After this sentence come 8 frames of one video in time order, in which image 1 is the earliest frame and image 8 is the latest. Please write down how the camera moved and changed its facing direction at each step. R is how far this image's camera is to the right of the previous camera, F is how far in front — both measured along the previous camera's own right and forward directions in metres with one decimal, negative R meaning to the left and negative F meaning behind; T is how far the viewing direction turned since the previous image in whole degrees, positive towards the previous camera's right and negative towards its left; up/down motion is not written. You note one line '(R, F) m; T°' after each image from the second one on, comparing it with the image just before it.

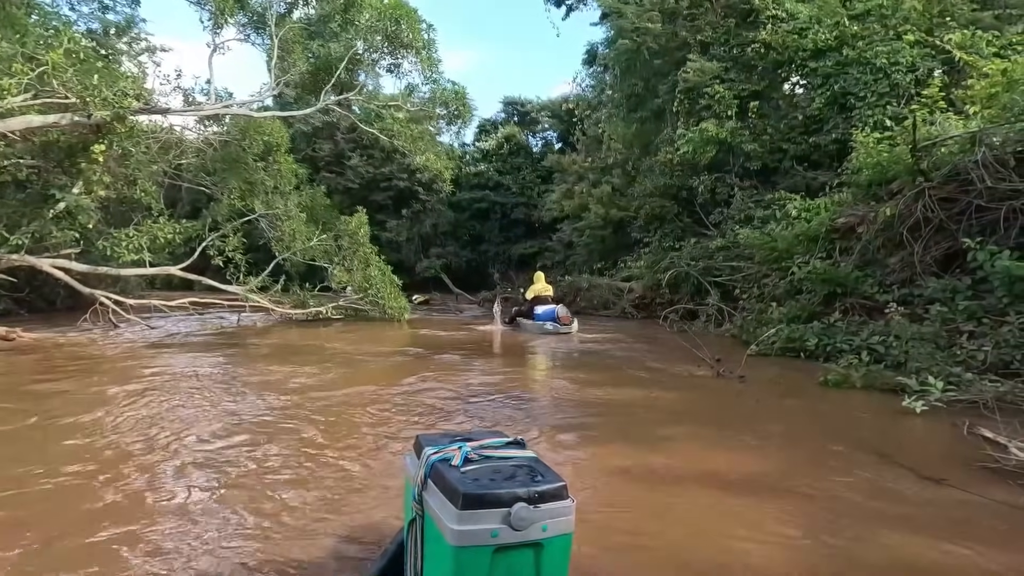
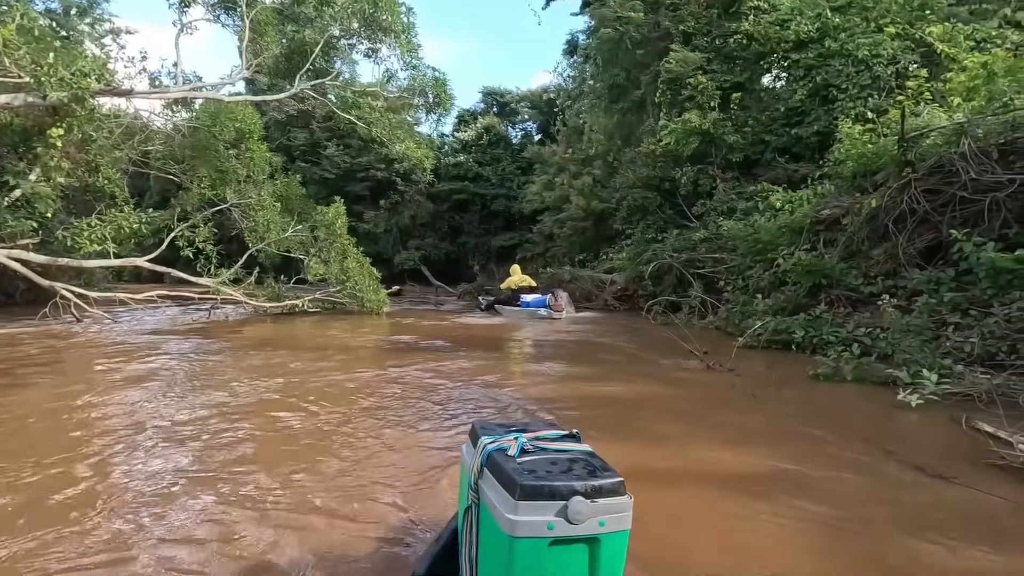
(-0.1, +0.2) m; +2°
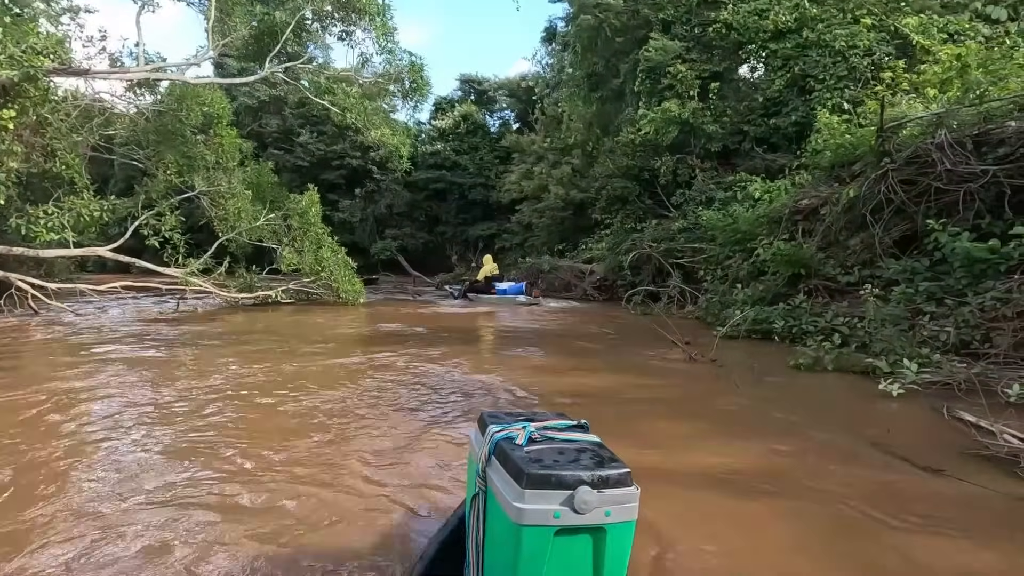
(0.0, +0.1) m; +2°
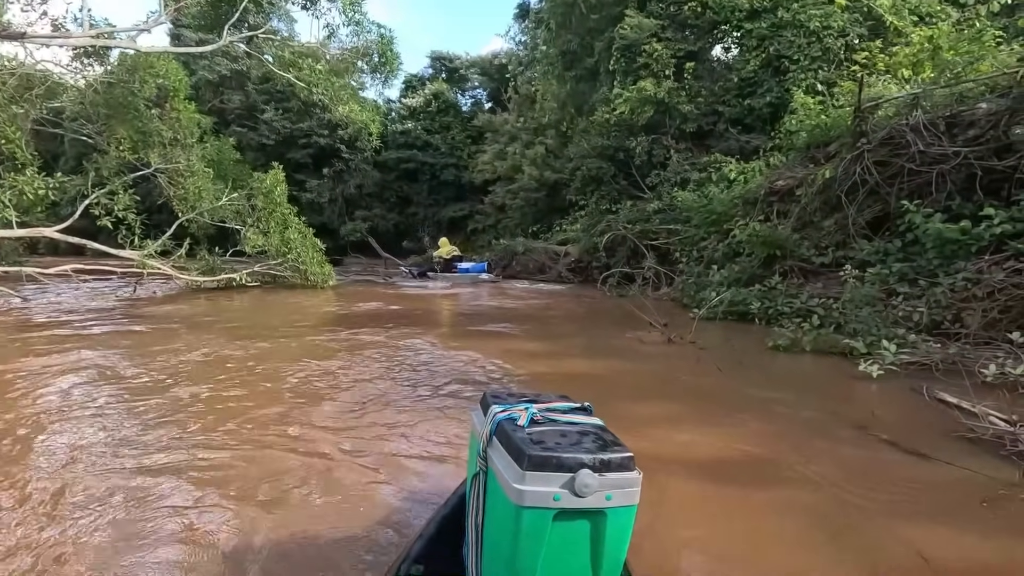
(0.0, +0.2) m; +3°
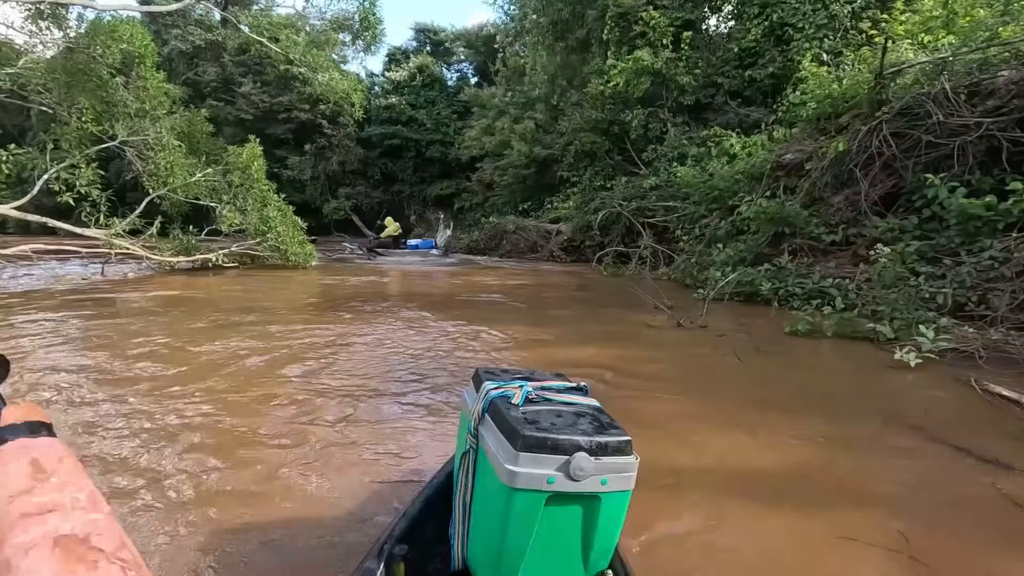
(-0.1, +0.5) m; +1°
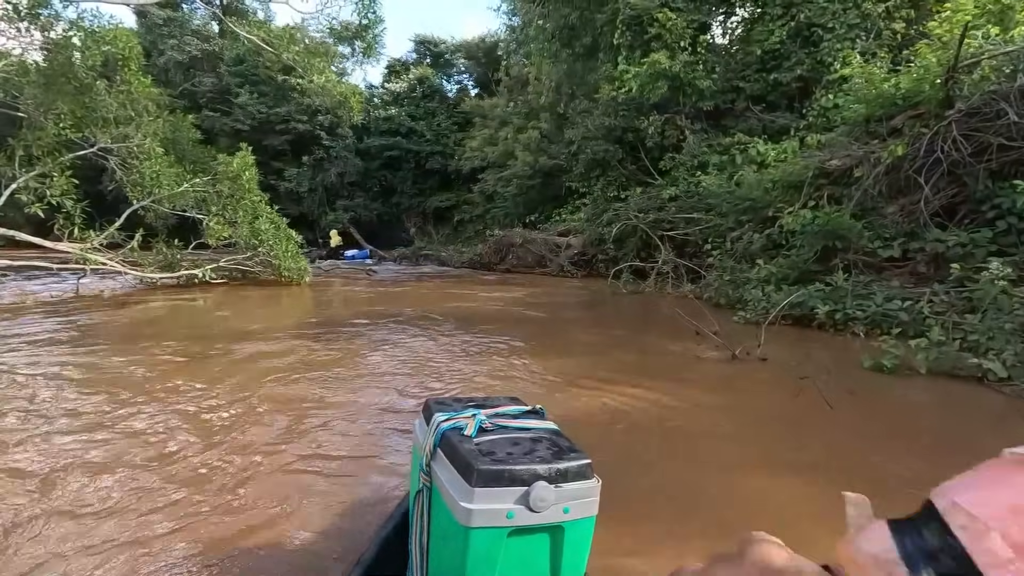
(-0.2, +0.9) m; 0°
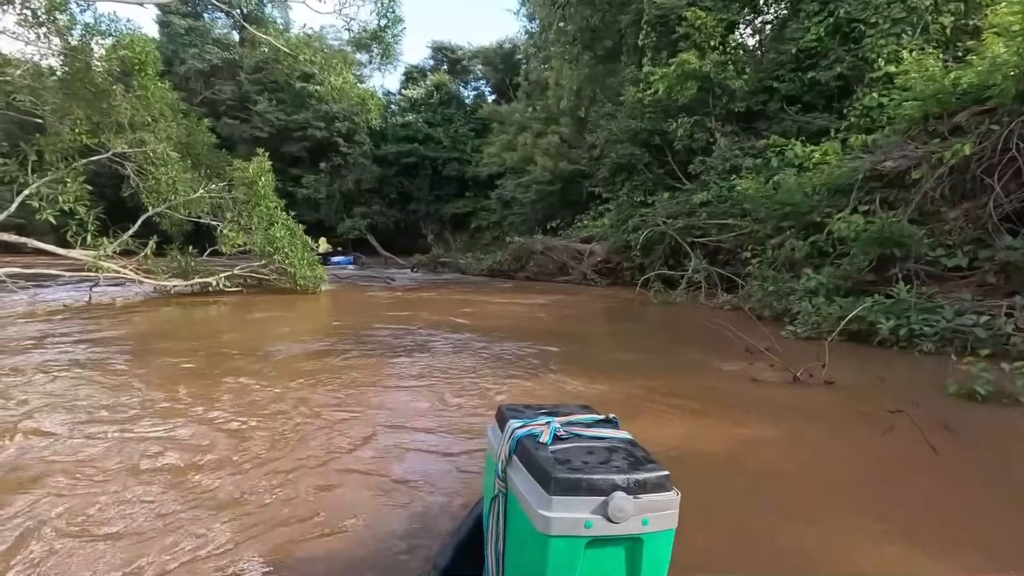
(-0.1, +0.5) m; -2°
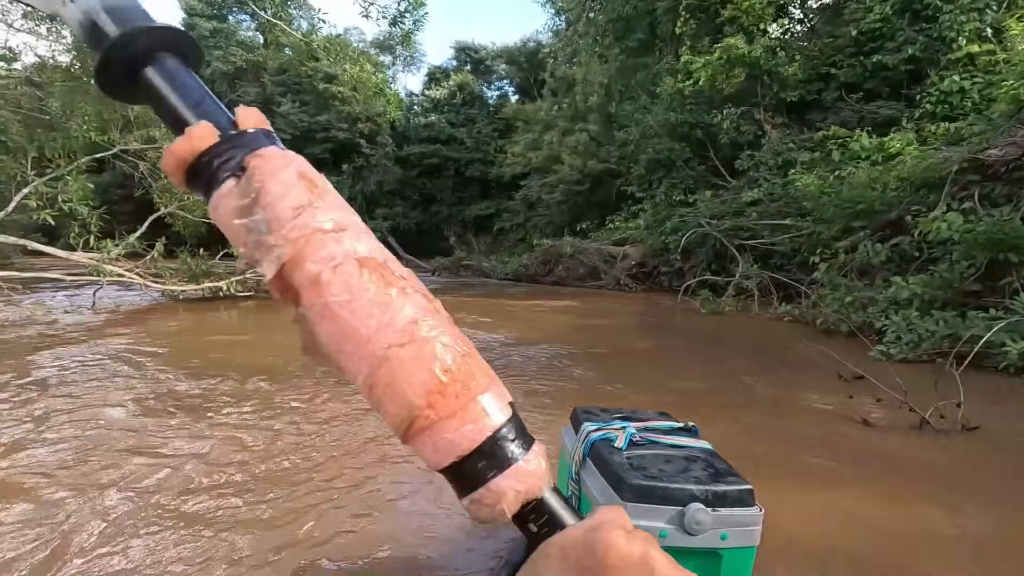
(-0.1, +0.8) m; -2°
